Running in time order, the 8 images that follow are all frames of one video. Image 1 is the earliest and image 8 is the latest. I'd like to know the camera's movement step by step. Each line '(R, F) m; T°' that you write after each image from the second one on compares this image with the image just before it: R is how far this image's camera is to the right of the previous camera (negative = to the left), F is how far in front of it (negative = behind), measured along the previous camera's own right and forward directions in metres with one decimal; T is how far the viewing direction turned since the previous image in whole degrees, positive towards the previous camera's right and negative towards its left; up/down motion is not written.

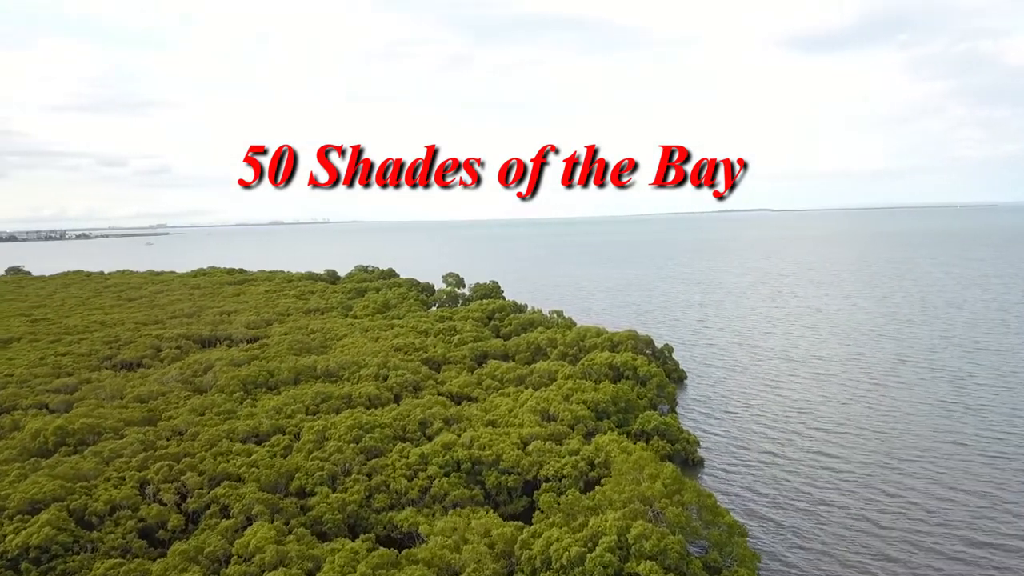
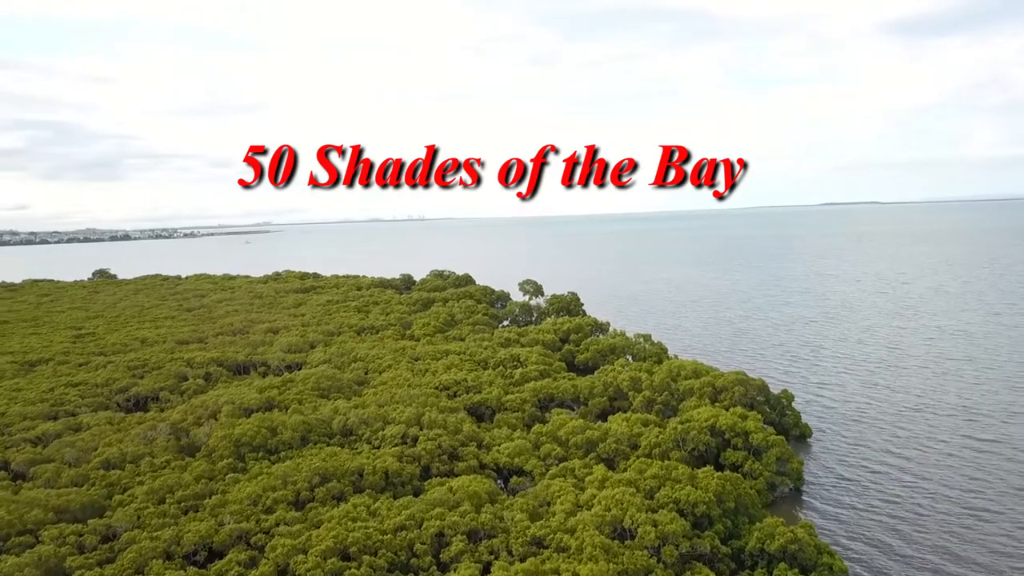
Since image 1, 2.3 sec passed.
(+0.5, +5.3) m; -6°
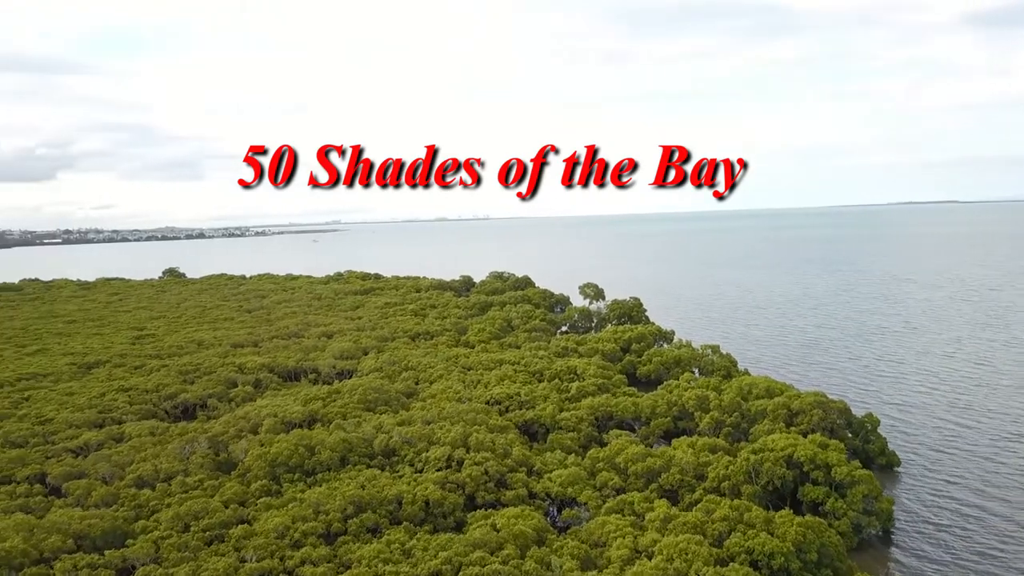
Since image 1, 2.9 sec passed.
(+0.2, +1.4) m; -4°
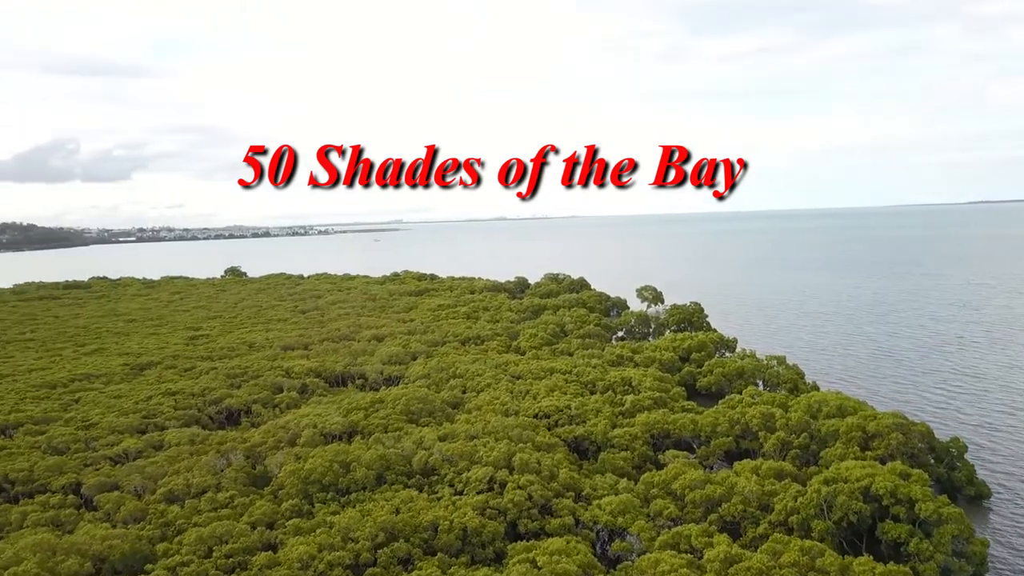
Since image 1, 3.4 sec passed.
(+0.2, +1.1) m; -4°
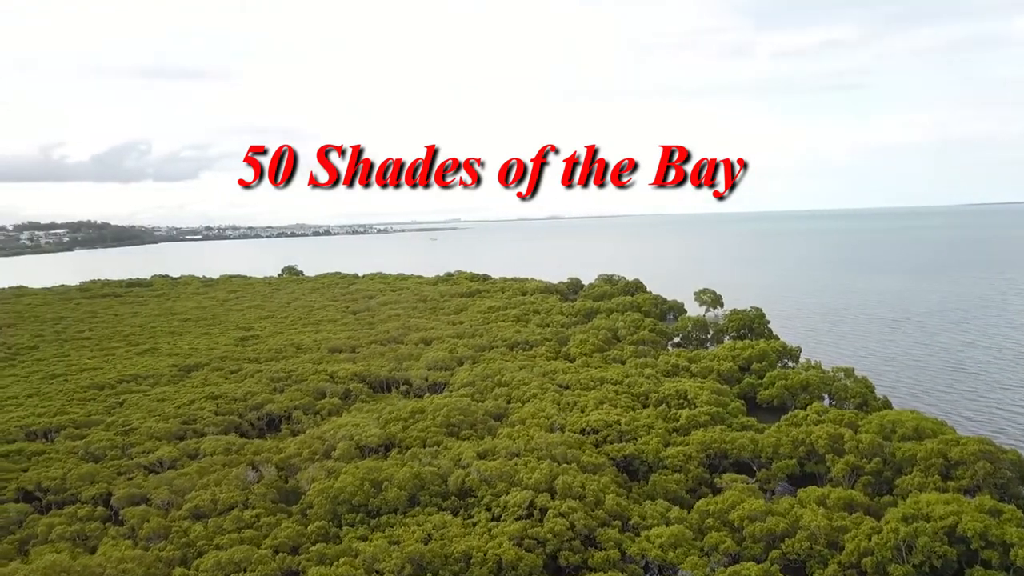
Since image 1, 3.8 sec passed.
(+0.2, +1.1) m; -4°
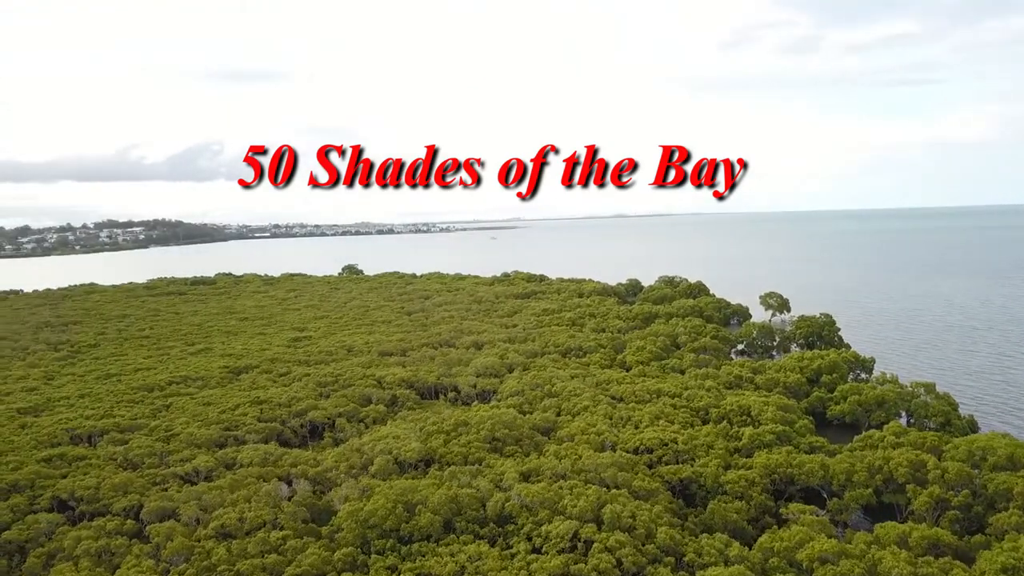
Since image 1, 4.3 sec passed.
(+0.3, +1.1) m; -4°
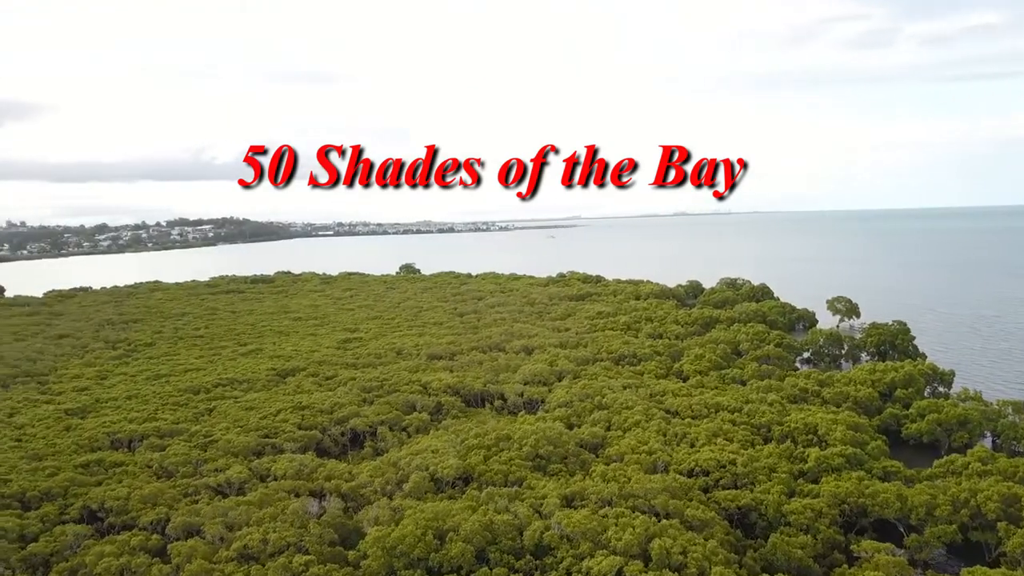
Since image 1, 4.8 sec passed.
(+0.3, +1.1) m; -4°
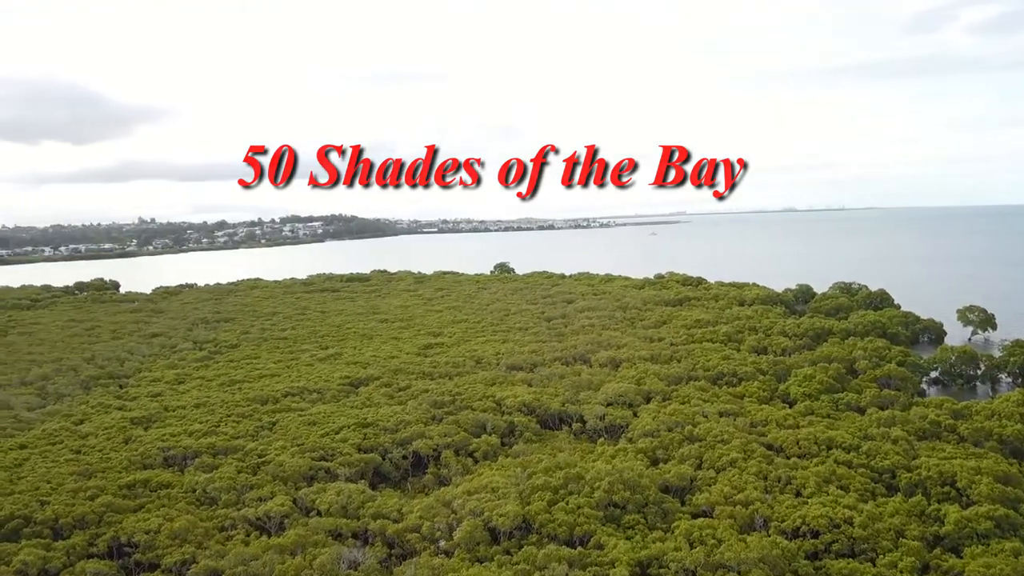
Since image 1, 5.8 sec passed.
(+0.5, +2.3) m; -7°
